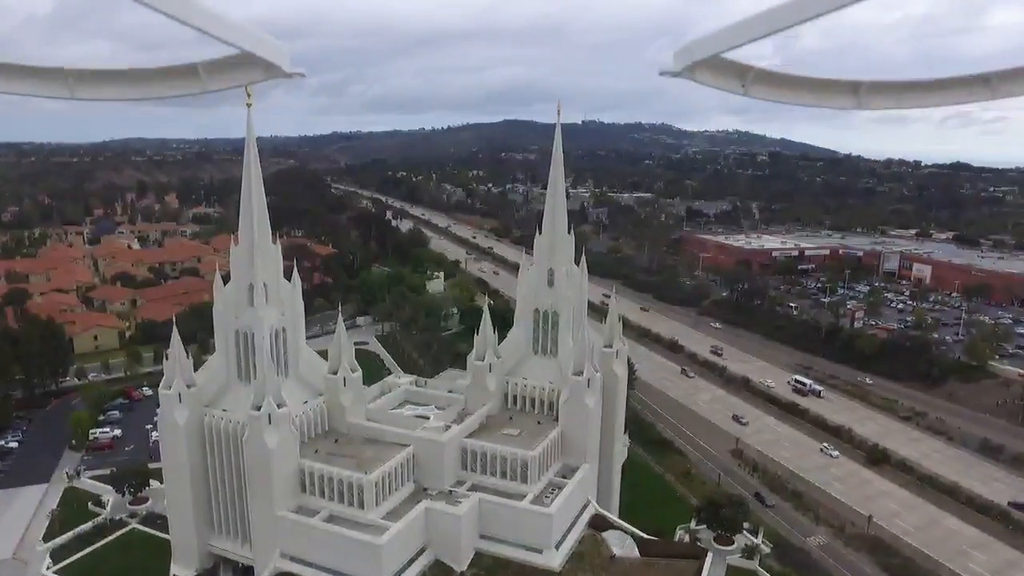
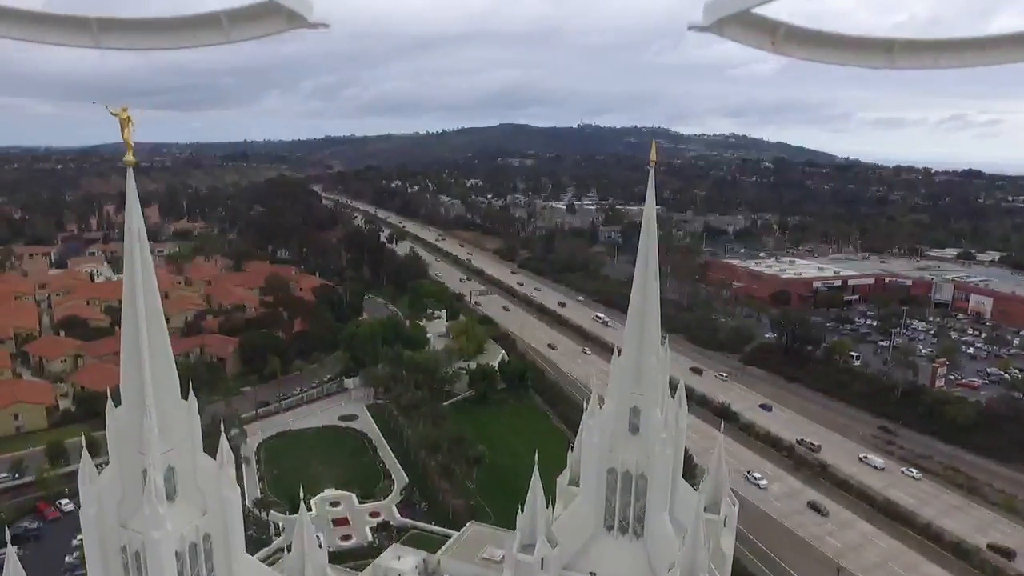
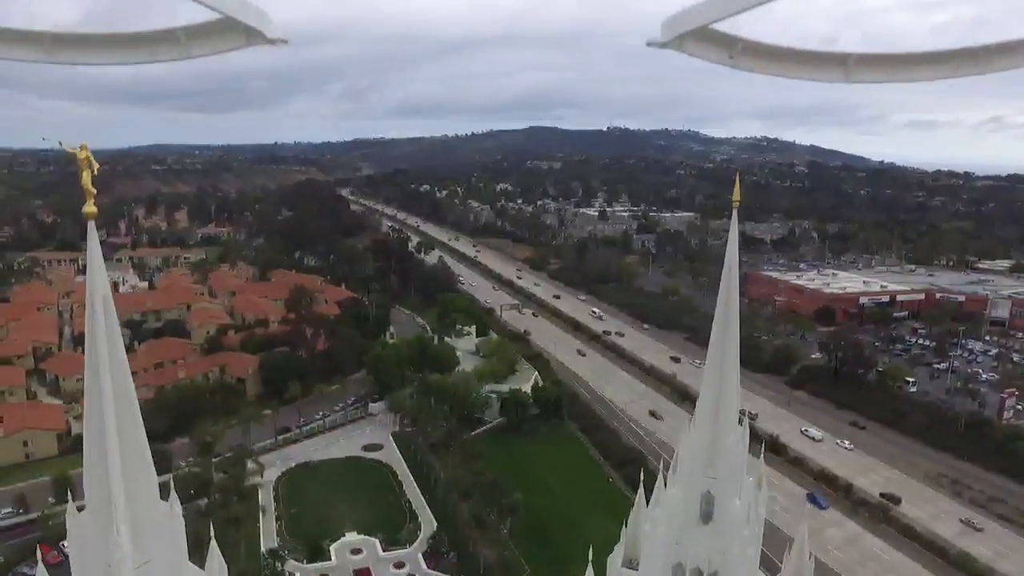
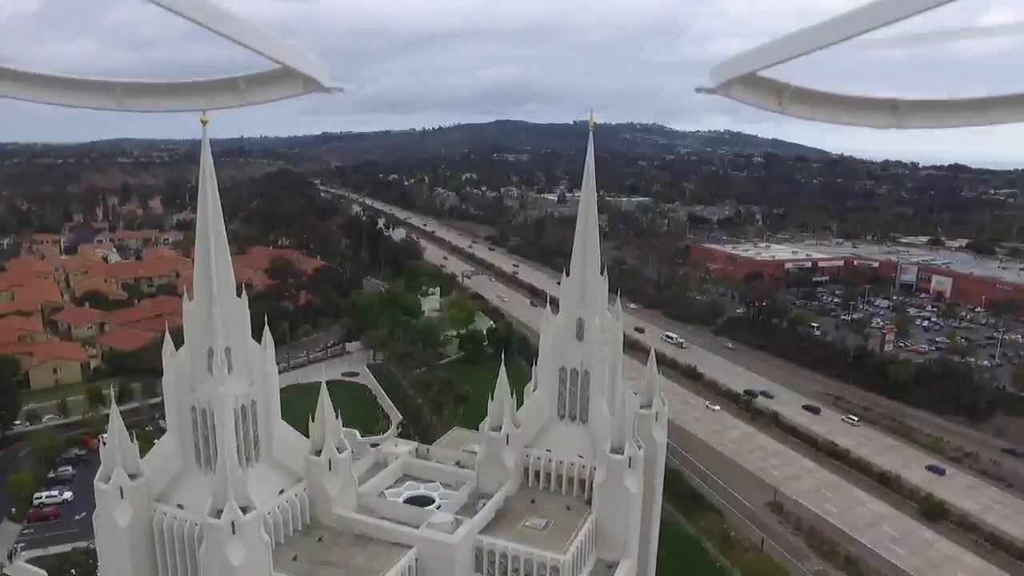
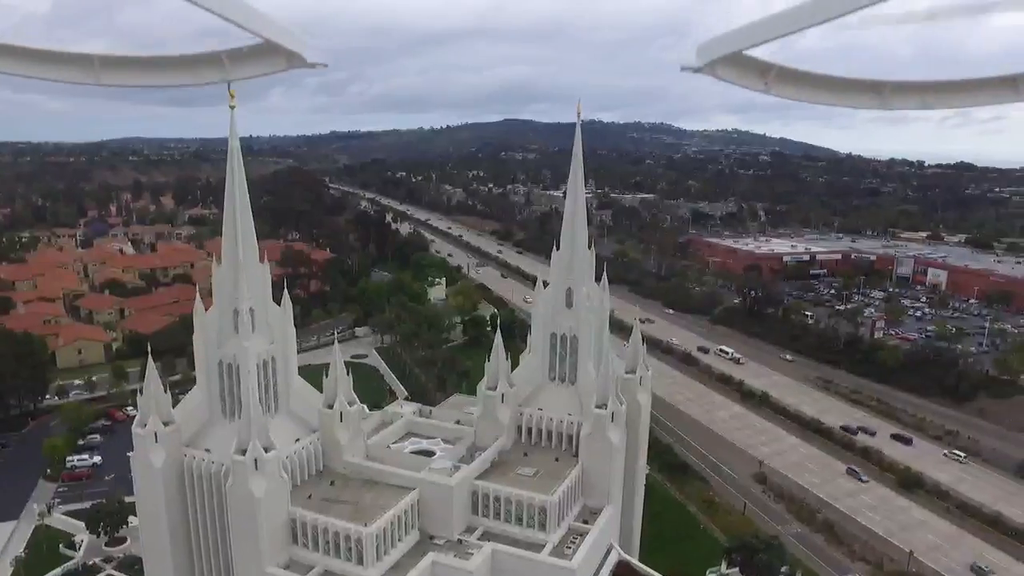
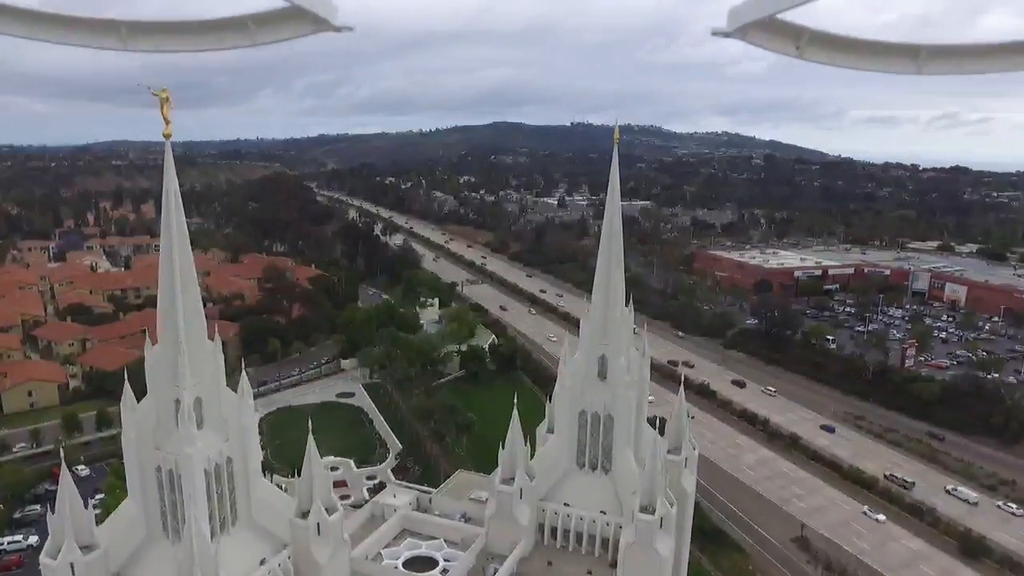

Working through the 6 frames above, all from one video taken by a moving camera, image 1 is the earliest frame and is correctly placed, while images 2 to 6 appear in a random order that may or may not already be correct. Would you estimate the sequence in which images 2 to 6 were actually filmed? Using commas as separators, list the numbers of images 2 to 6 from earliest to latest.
5, 4, 6, 2, 3
